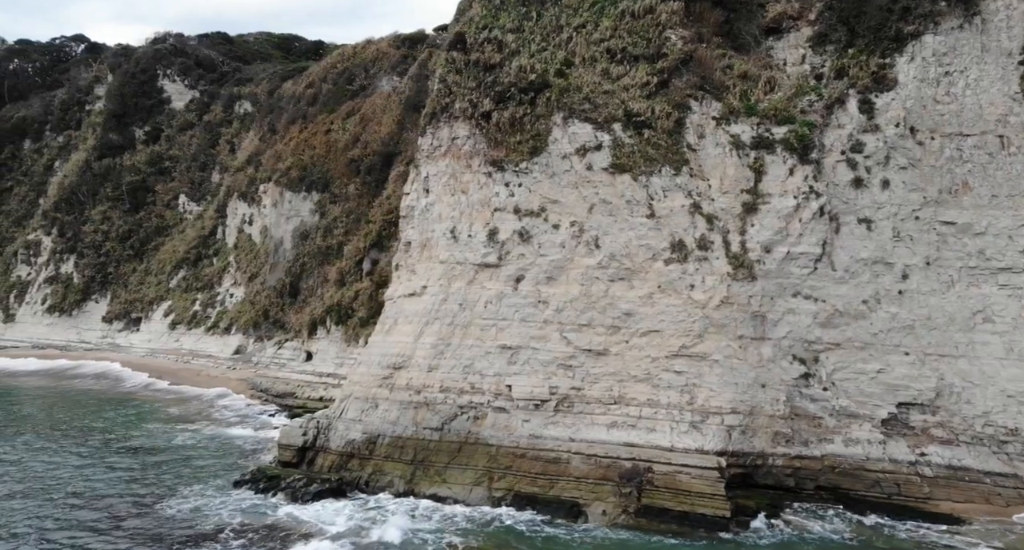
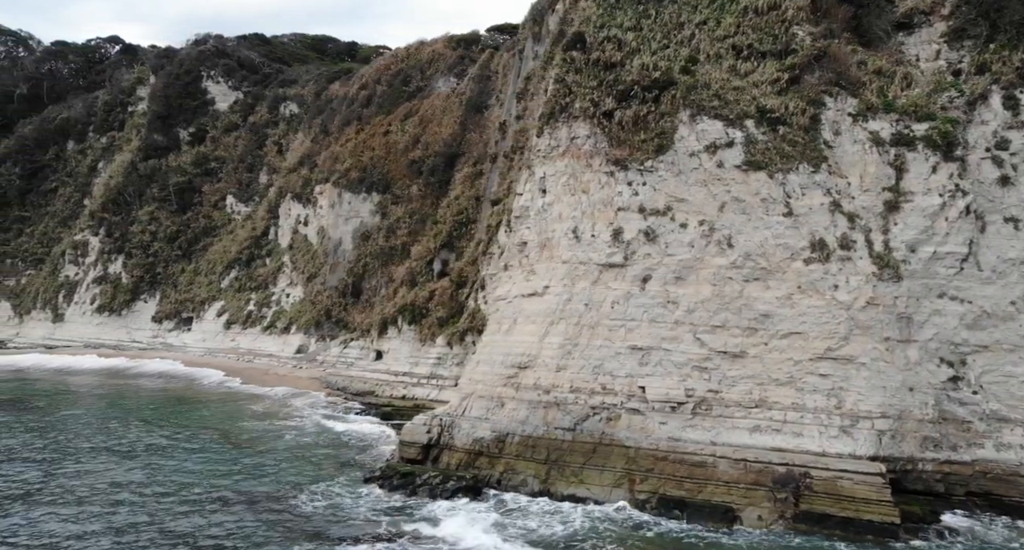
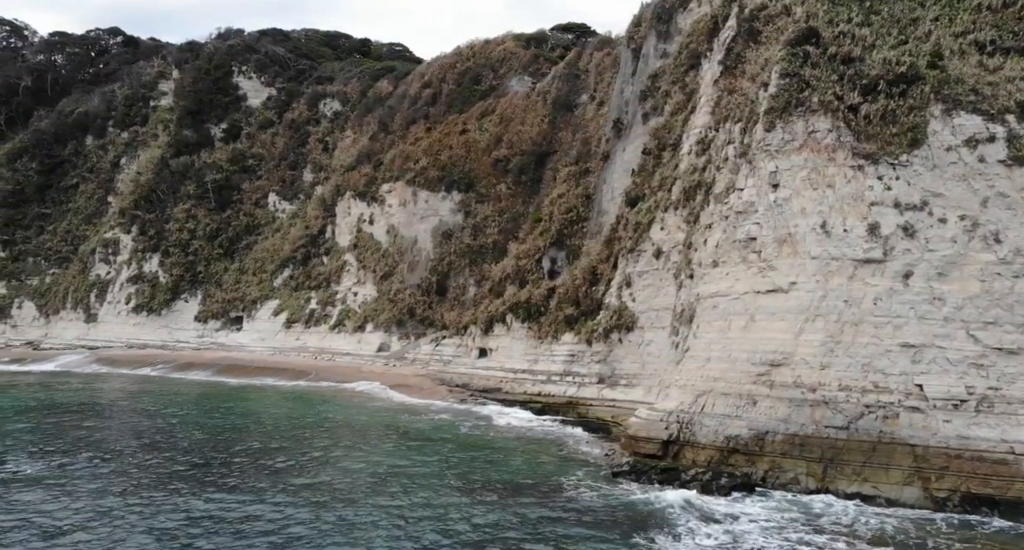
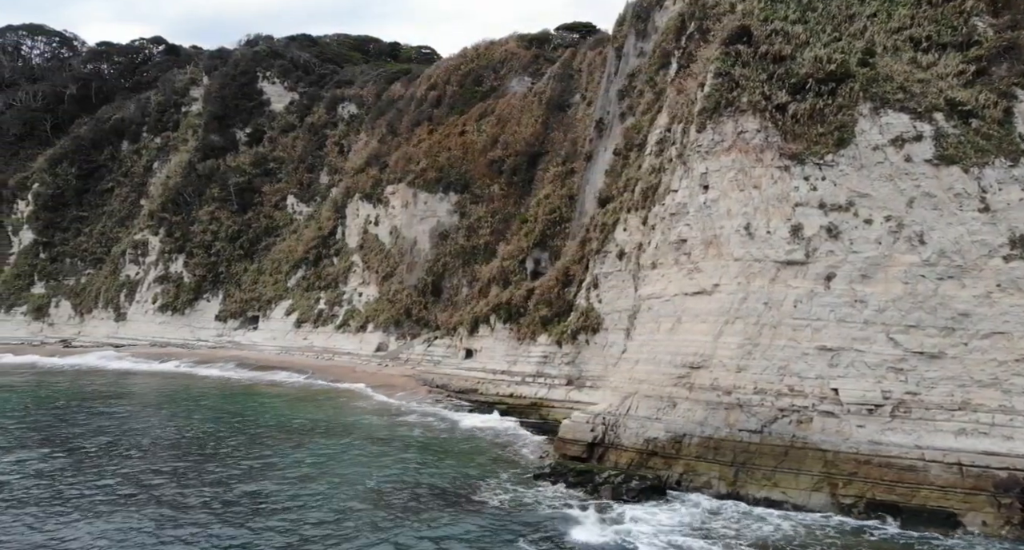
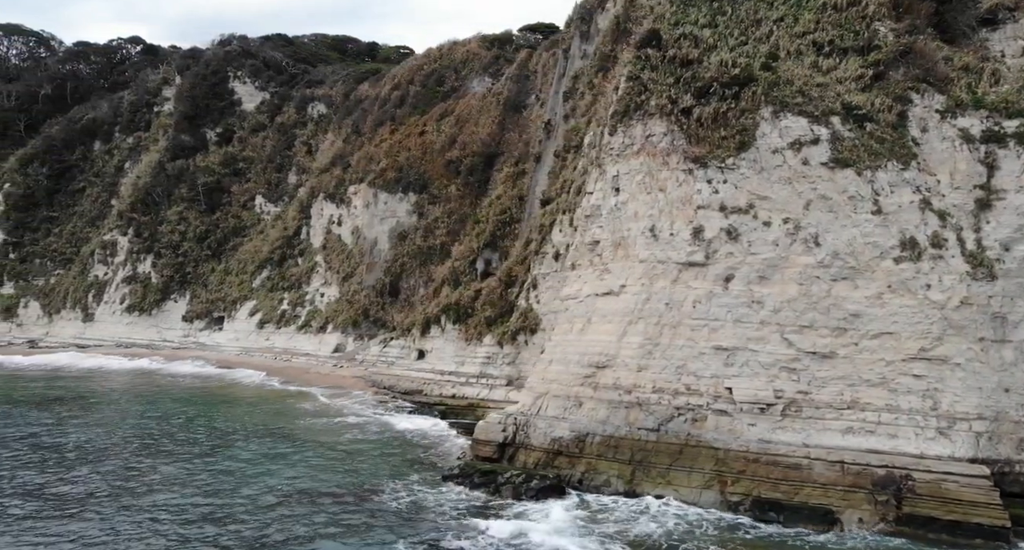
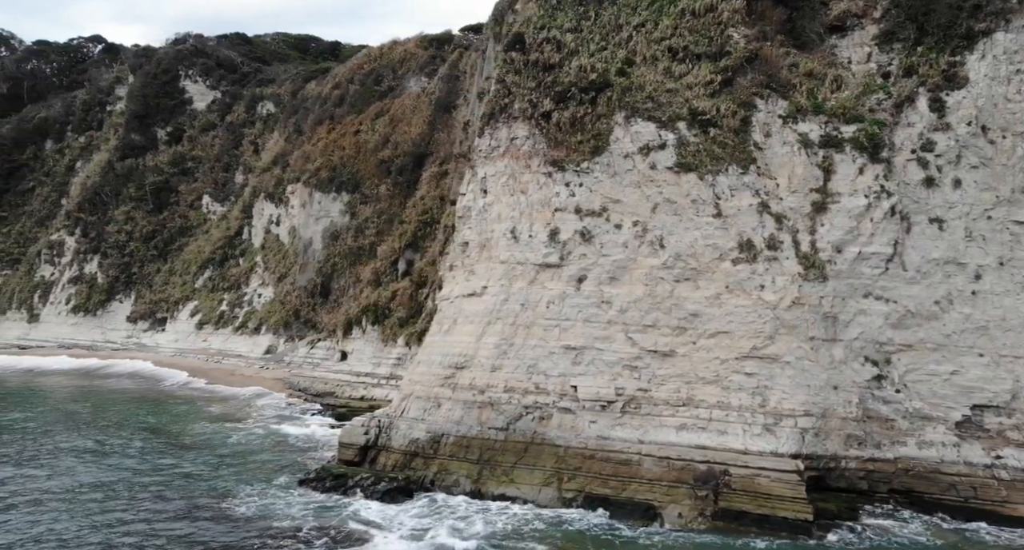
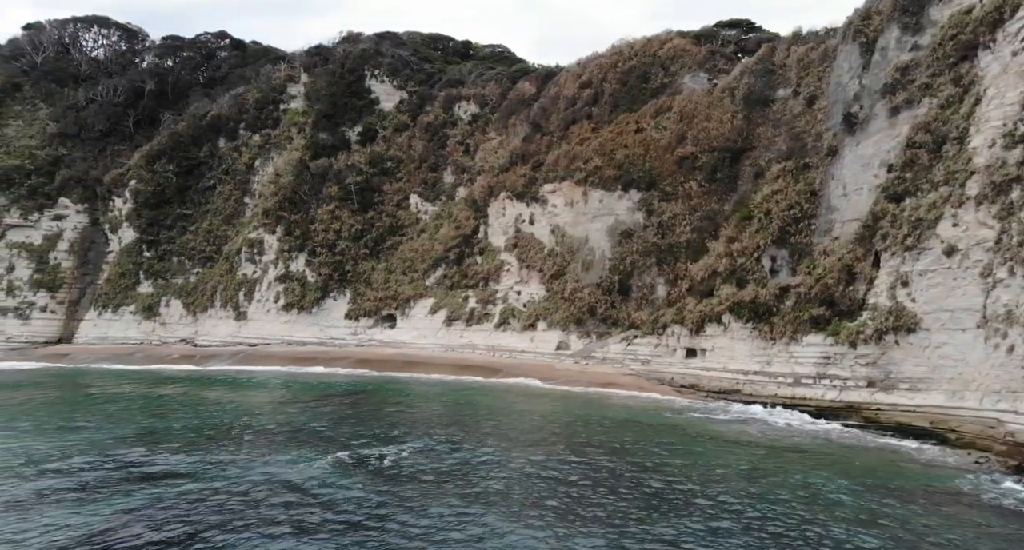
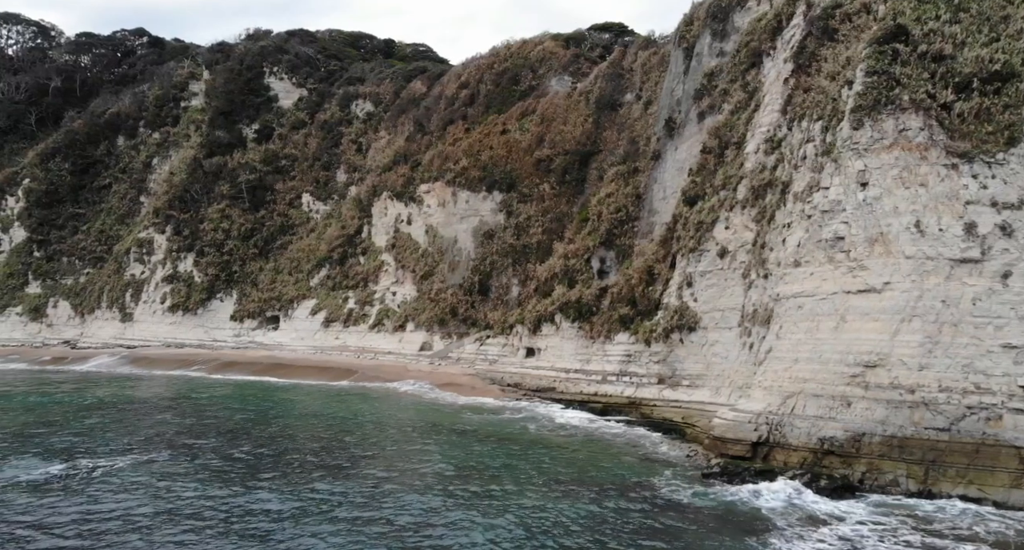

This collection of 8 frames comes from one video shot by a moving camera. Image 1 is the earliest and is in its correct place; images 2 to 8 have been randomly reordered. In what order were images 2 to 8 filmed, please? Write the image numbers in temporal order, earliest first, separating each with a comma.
6, 2, 5, 4, 3, 8, 7
